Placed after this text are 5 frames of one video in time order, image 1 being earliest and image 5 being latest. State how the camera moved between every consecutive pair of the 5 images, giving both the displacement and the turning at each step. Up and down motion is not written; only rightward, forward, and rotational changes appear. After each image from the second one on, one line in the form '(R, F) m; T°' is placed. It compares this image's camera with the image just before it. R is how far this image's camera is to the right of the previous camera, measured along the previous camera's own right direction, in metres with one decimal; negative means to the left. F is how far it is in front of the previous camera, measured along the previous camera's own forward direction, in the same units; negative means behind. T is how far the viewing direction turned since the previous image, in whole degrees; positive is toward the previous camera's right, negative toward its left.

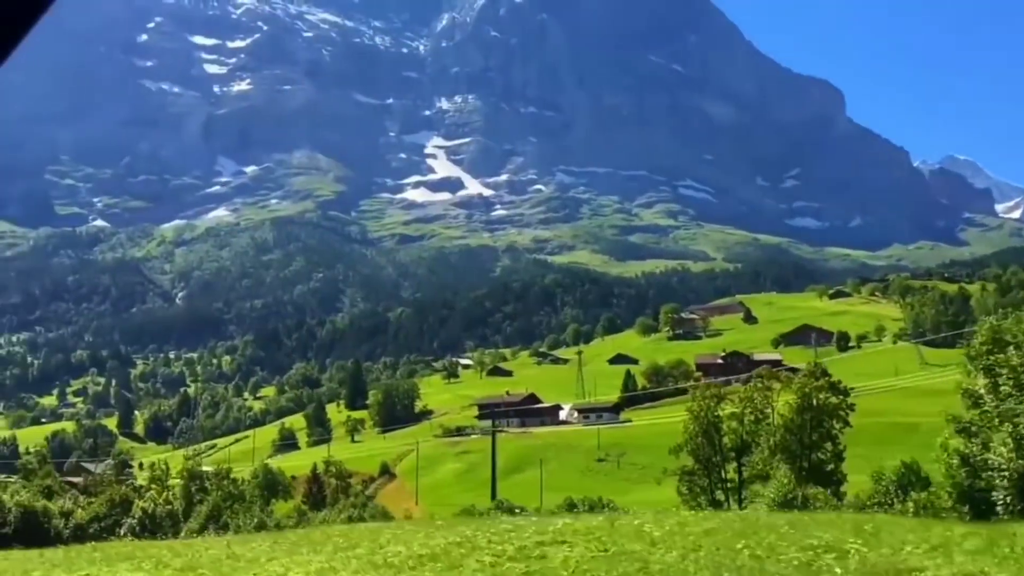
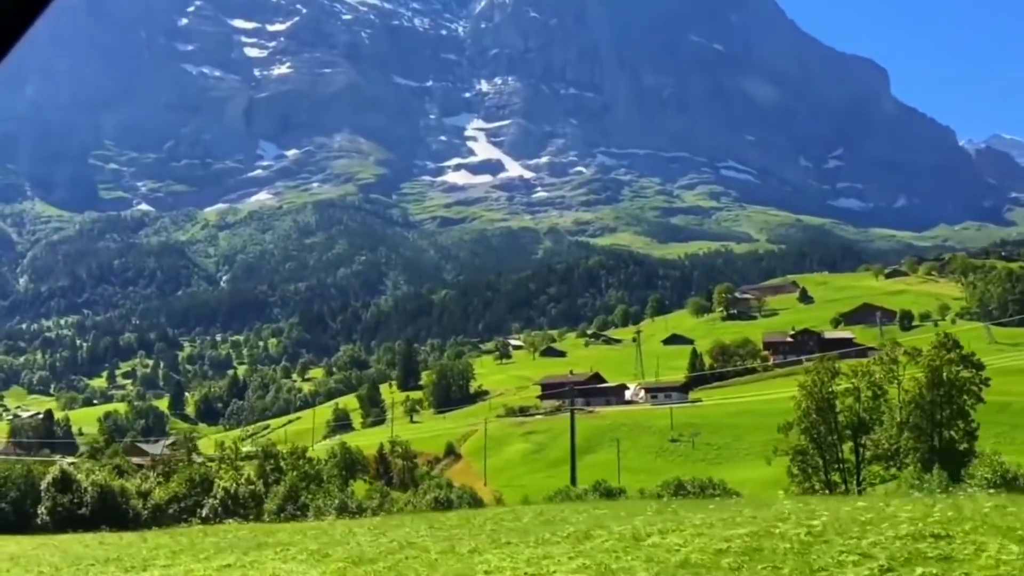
(-2.8, +3.3) m; -2°
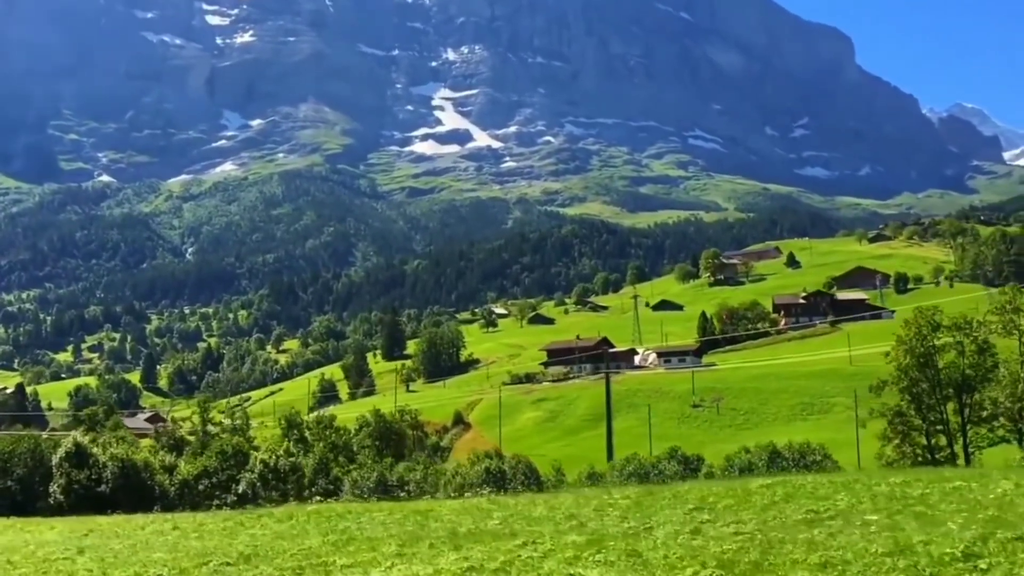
(-4.3, +5.1) m; +2°
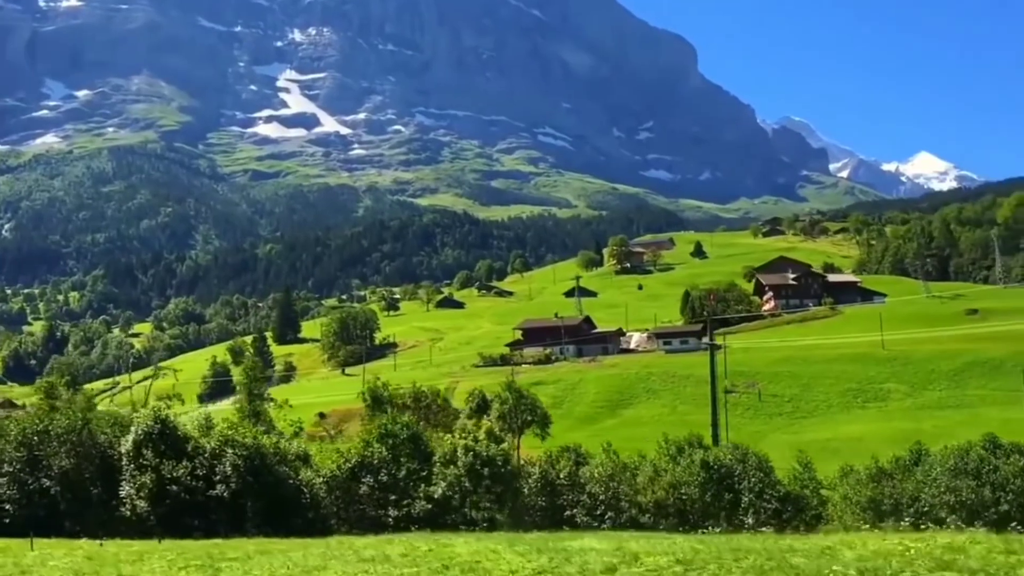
(-13.5, +14.9) m; +9°
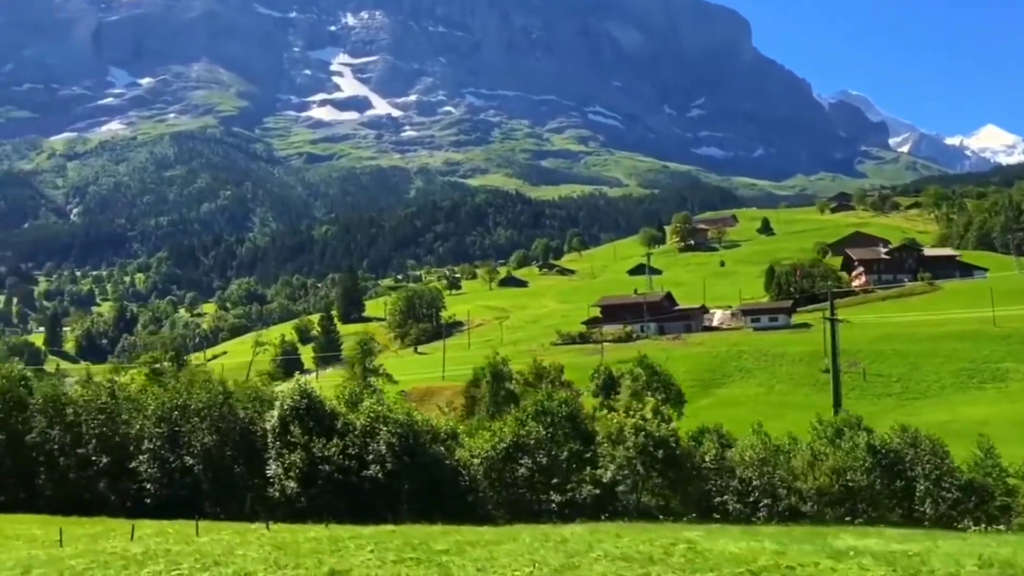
(-3.1, +2.6) m; -3°
